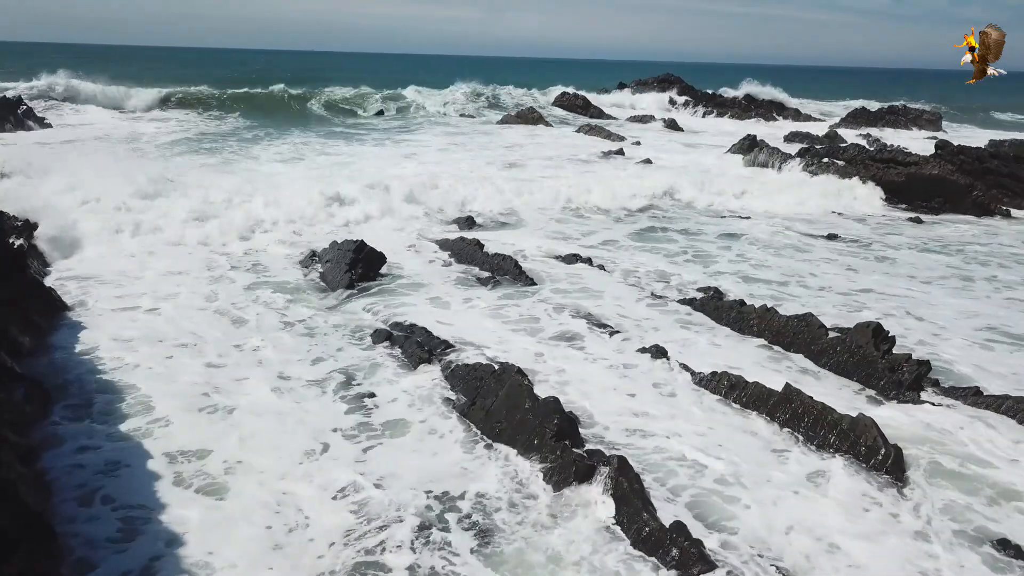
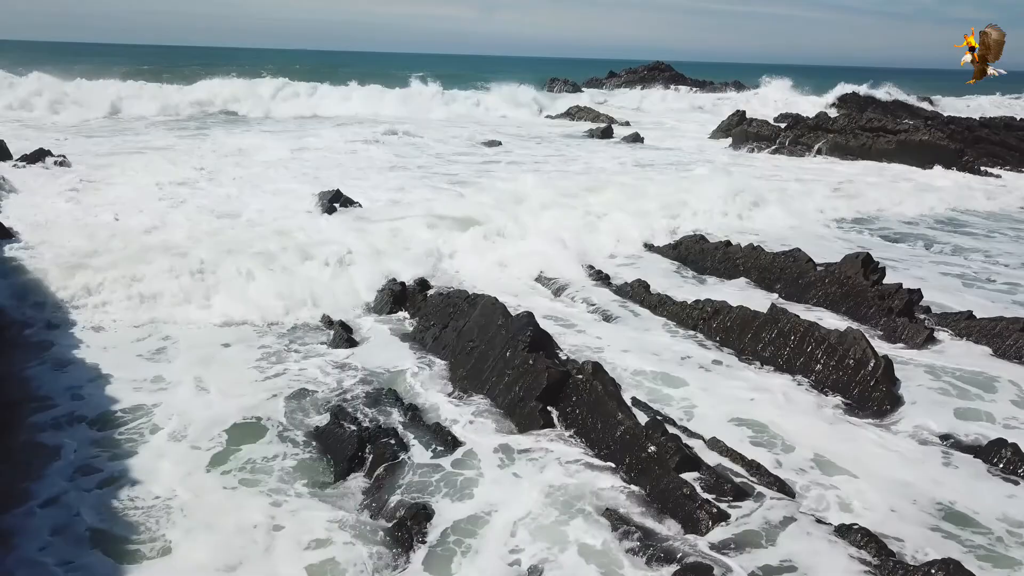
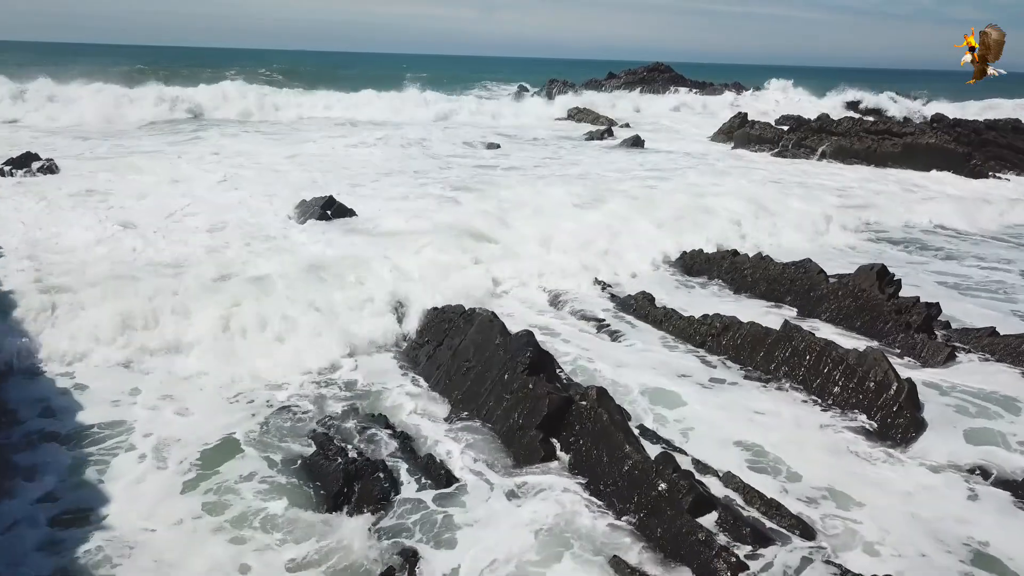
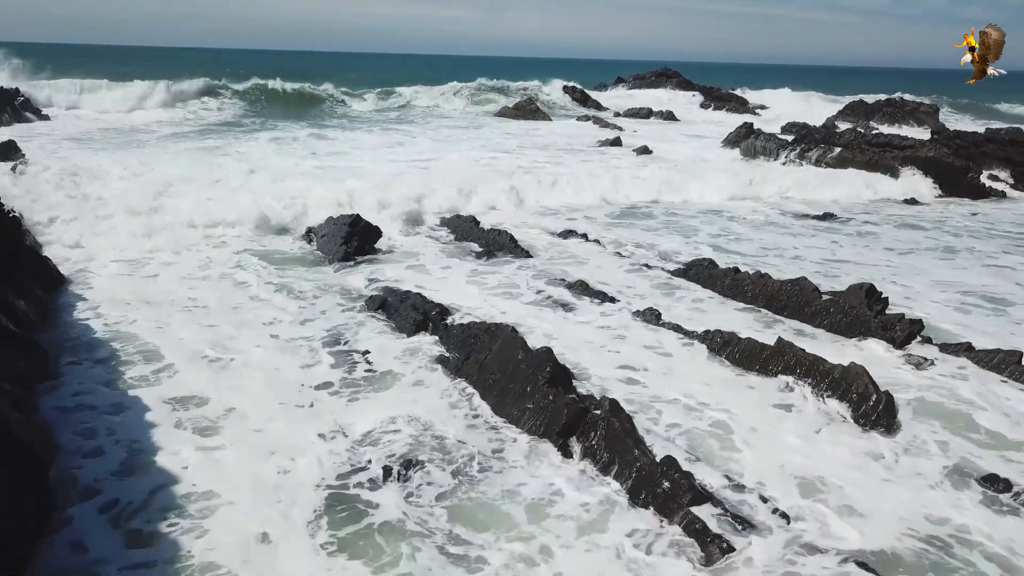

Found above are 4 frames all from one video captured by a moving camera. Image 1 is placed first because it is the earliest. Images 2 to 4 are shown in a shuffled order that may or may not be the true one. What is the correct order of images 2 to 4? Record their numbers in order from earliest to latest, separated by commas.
4, 2, 3
